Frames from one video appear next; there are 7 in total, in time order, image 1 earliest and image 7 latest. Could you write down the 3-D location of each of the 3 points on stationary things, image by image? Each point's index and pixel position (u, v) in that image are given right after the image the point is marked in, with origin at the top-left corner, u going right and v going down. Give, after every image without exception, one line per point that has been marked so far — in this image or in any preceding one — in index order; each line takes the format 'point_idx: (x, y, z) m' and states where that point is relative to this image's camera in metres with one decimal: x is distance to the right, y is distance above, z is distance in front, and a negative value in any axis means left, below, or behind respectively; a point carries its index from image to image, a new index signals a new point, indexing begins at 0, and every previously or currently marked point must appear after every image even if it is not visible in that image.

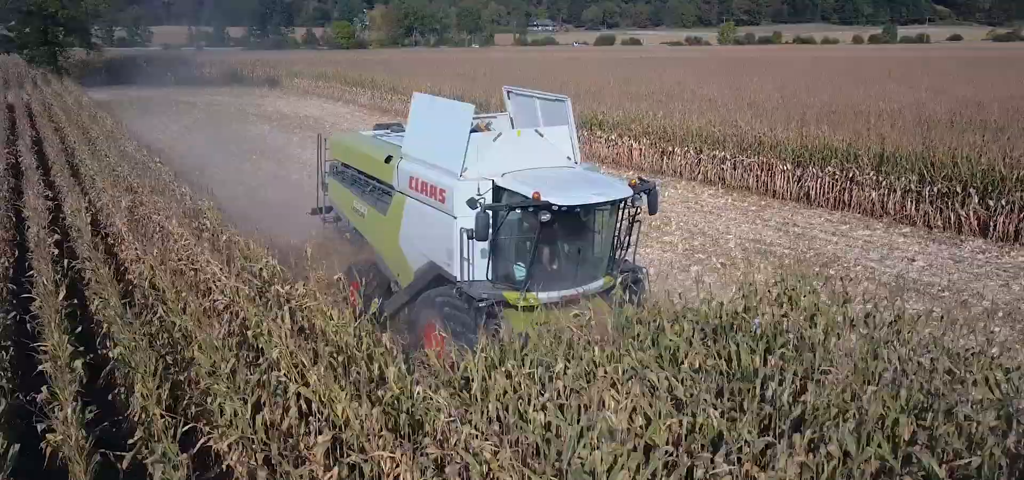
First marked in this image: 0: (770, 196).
0: (+4.8, +0.9, +15.1) m
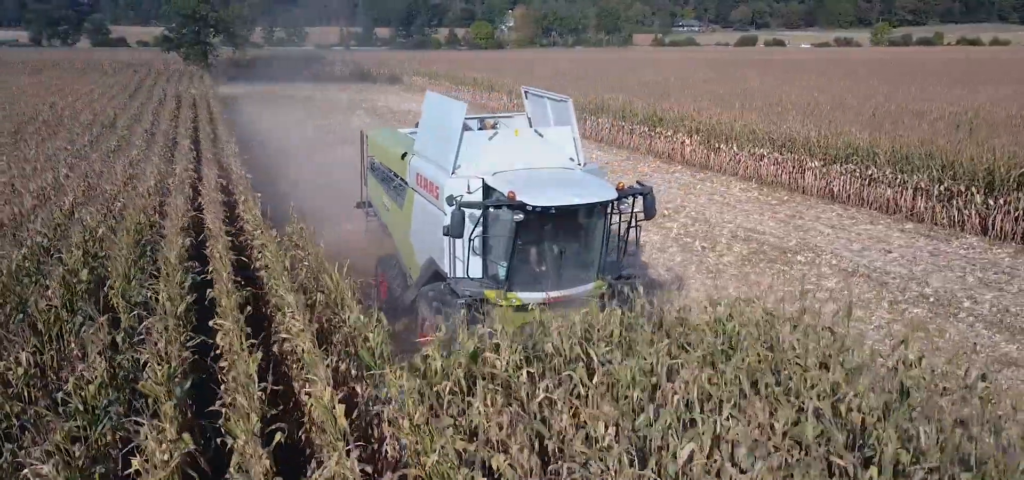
0: (+5.6, +1.0, +15.6) m
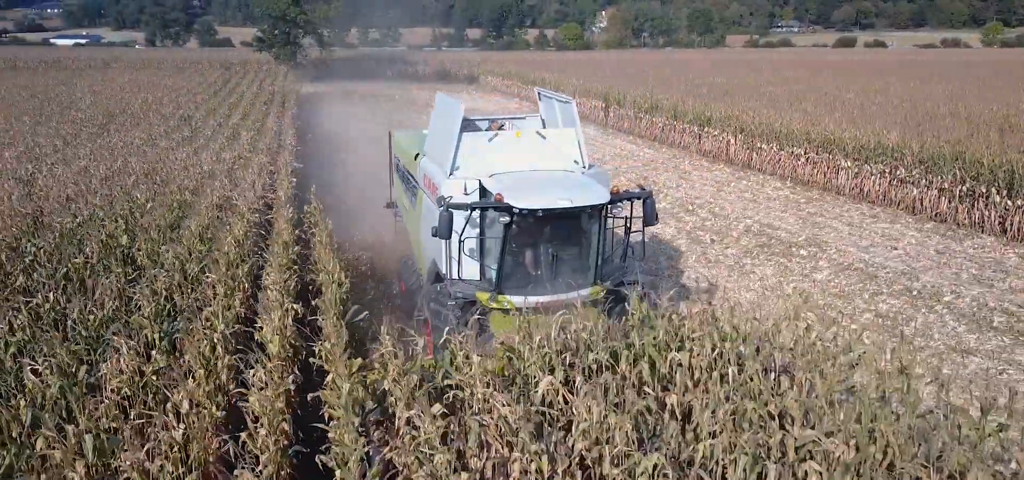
0: (+6.2, +1.0, +15.8) m
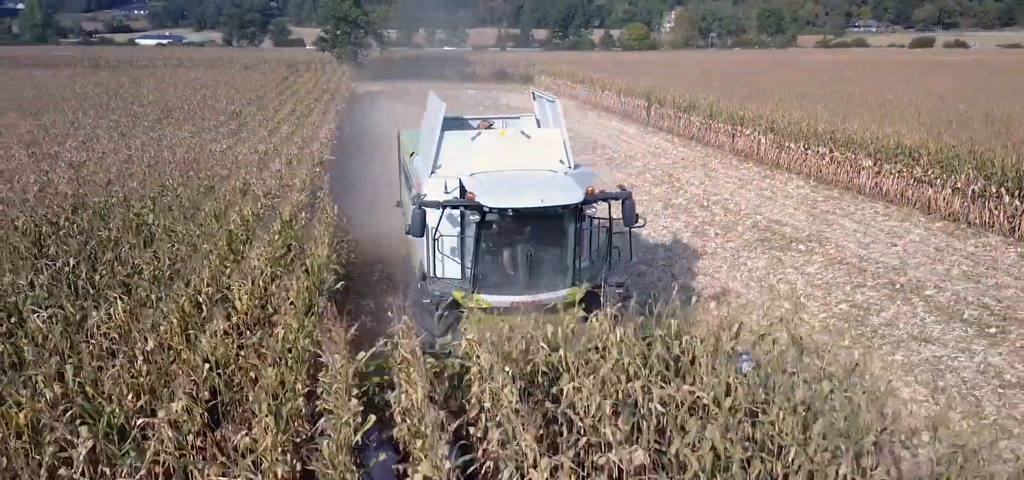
0: (+6.7, +1.0, +15.9) m
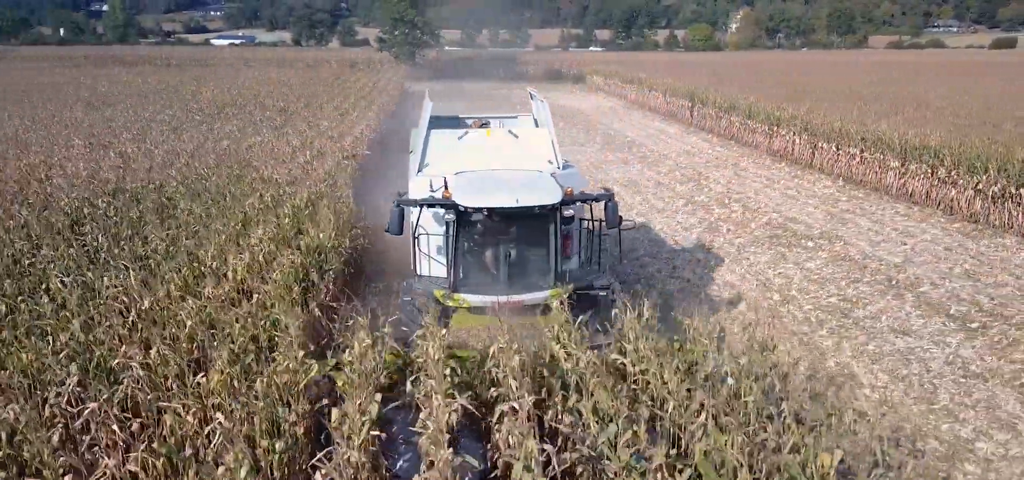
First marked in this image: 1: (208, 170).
0: (+7.2, +1.0, +15.9) m
1: (-4.1, +0.9, +11.0) m
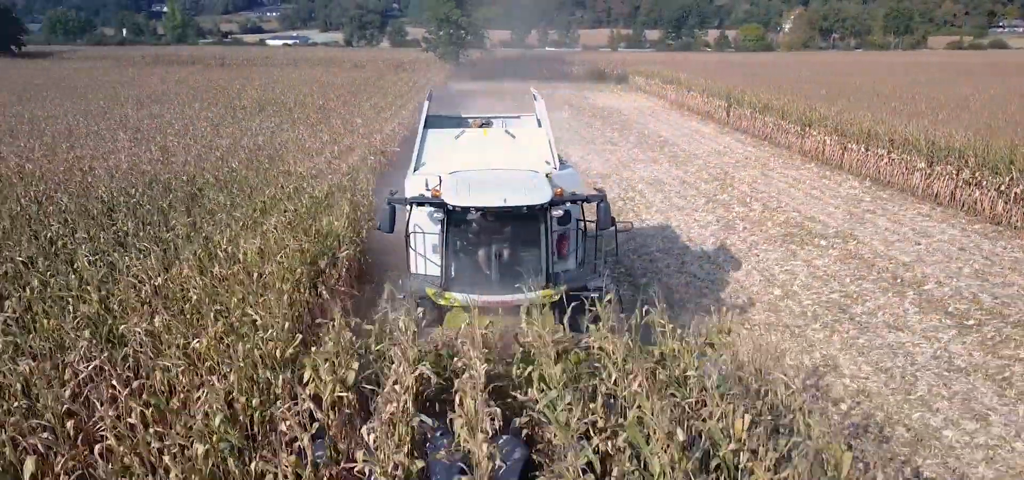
0: (+7.7, +1.0, +15.8) m
1: (-3.9, +1.1, +11.7) m
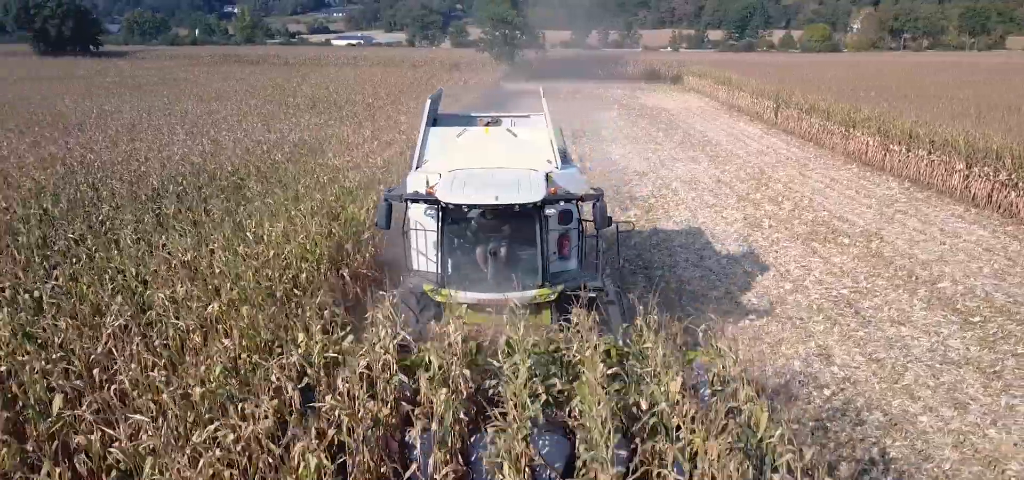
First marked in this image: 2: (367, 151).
0: (+8.4, +0.9, +15.7) m
1: (-3.5, +1.3, +12.4) m
2: (-2.4, +1.5, +13.5) m
